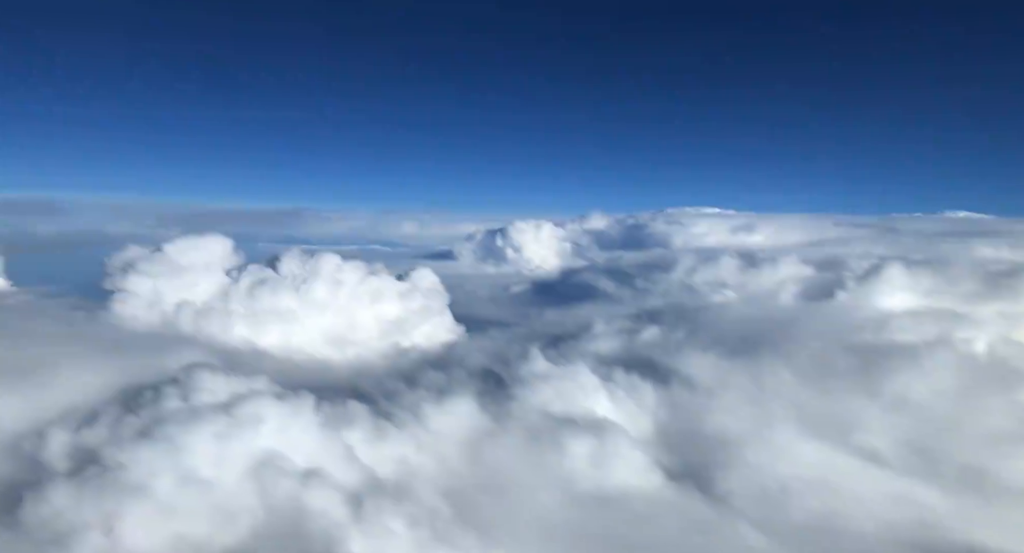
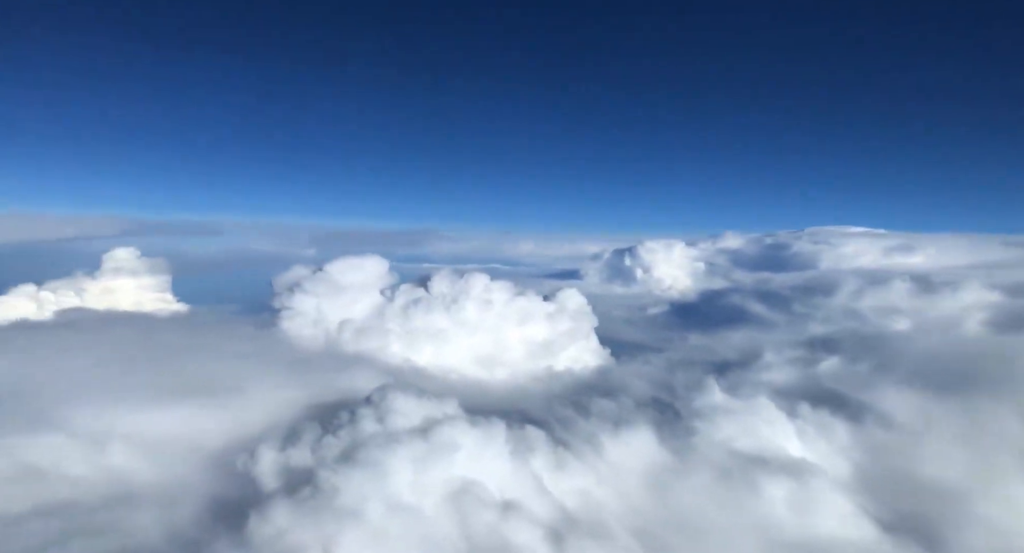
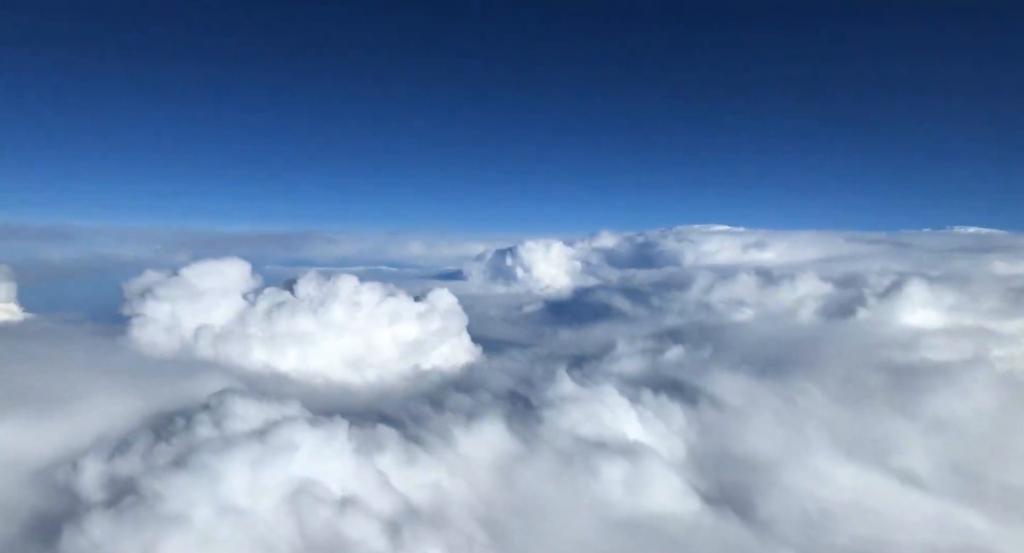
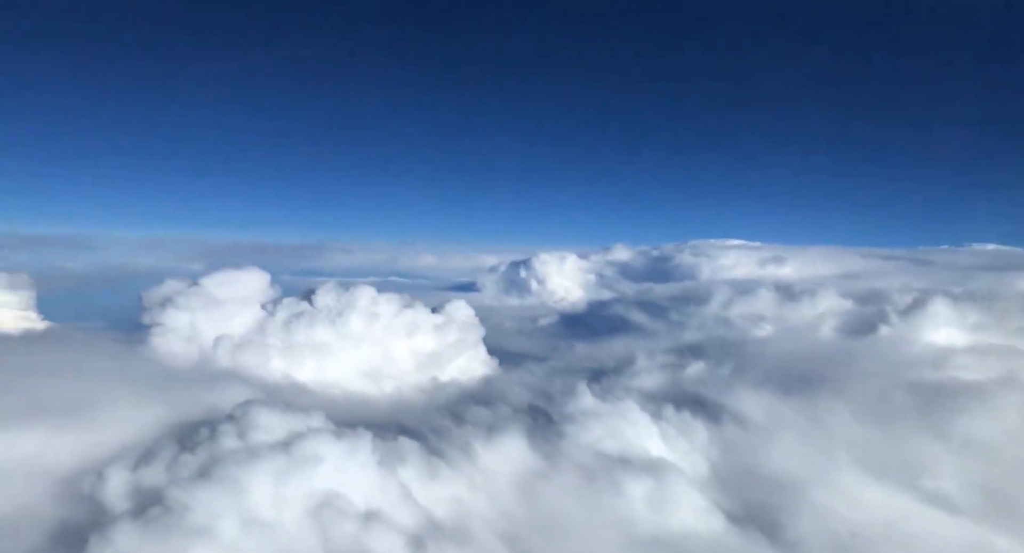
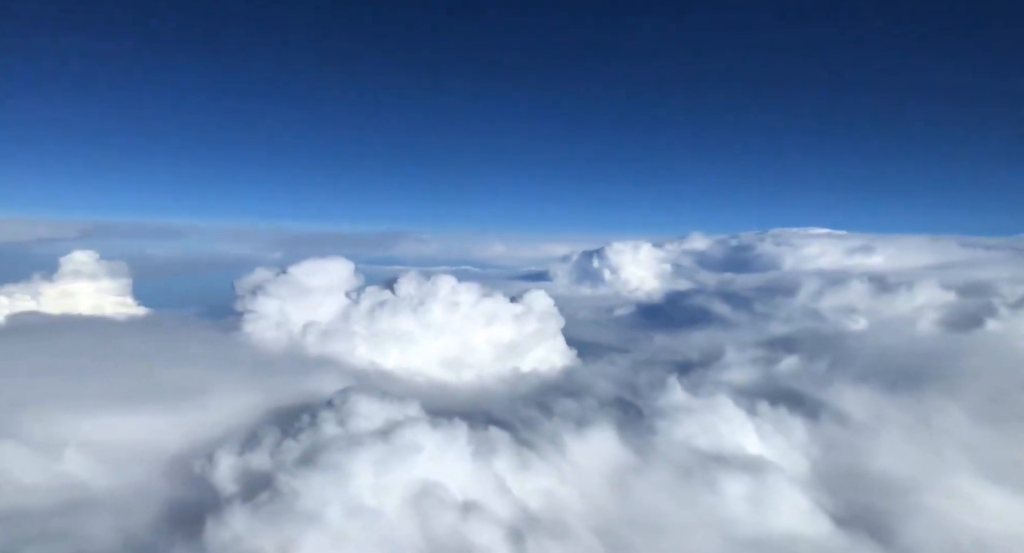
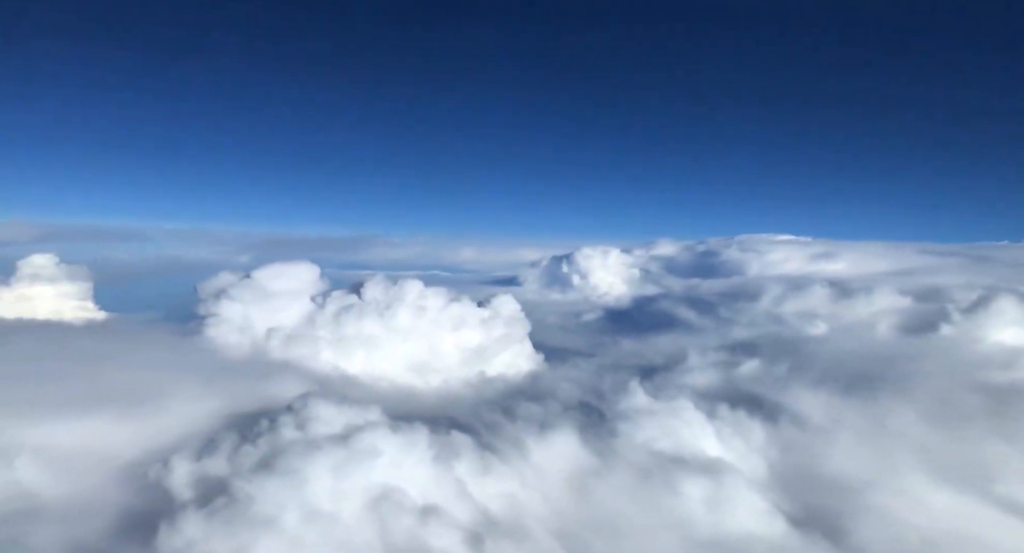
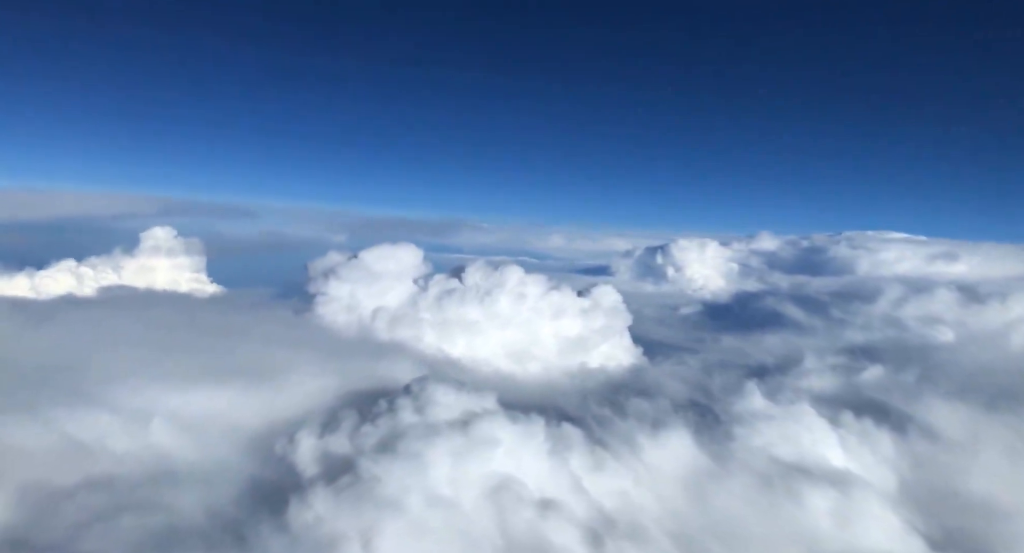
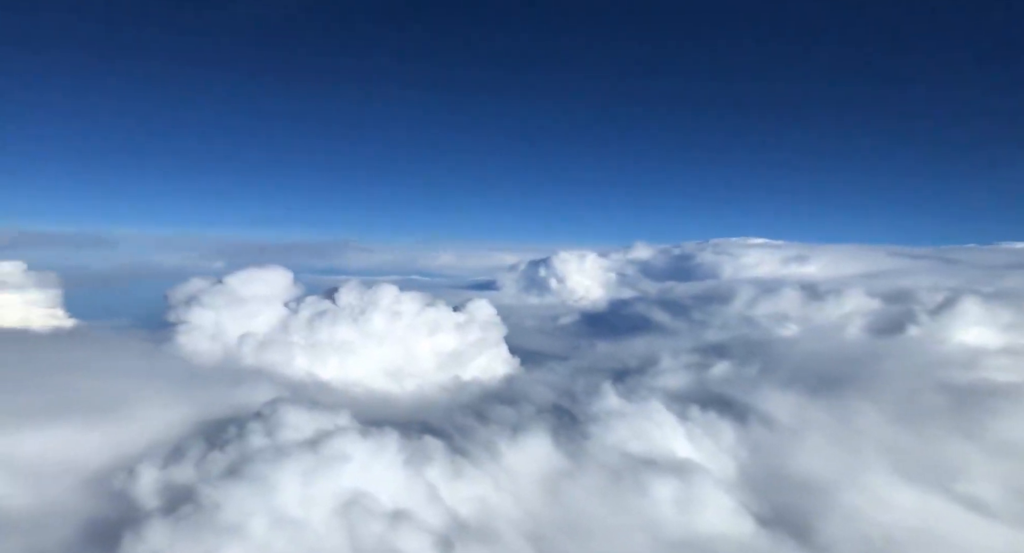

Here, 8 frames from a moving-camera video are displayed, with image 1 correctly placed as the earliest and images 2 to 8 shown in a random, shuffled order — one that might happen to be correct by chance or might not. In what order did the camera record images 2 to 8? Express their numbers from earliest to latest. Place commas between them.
3, 4, 8, 6, 5, 2, 7
